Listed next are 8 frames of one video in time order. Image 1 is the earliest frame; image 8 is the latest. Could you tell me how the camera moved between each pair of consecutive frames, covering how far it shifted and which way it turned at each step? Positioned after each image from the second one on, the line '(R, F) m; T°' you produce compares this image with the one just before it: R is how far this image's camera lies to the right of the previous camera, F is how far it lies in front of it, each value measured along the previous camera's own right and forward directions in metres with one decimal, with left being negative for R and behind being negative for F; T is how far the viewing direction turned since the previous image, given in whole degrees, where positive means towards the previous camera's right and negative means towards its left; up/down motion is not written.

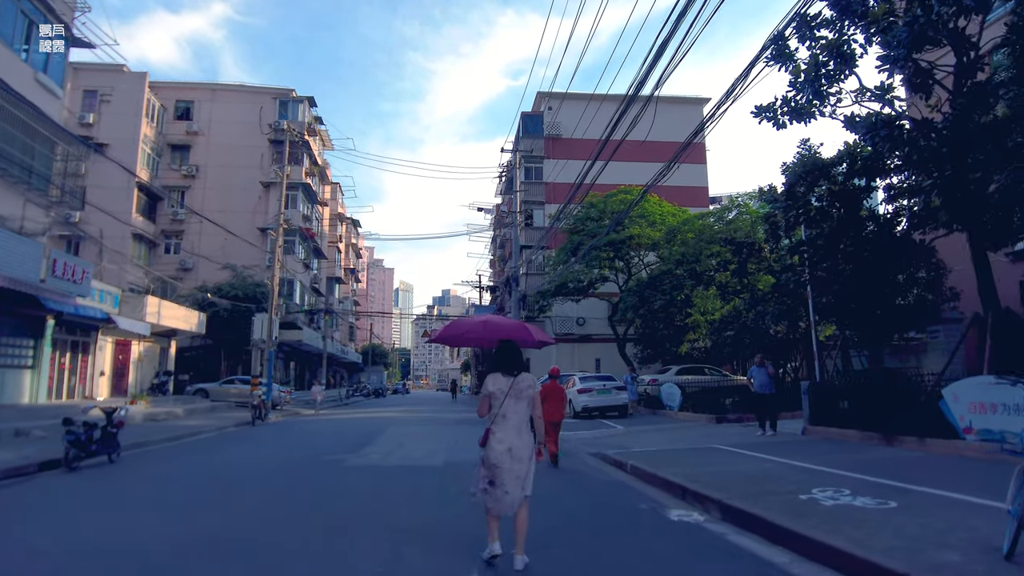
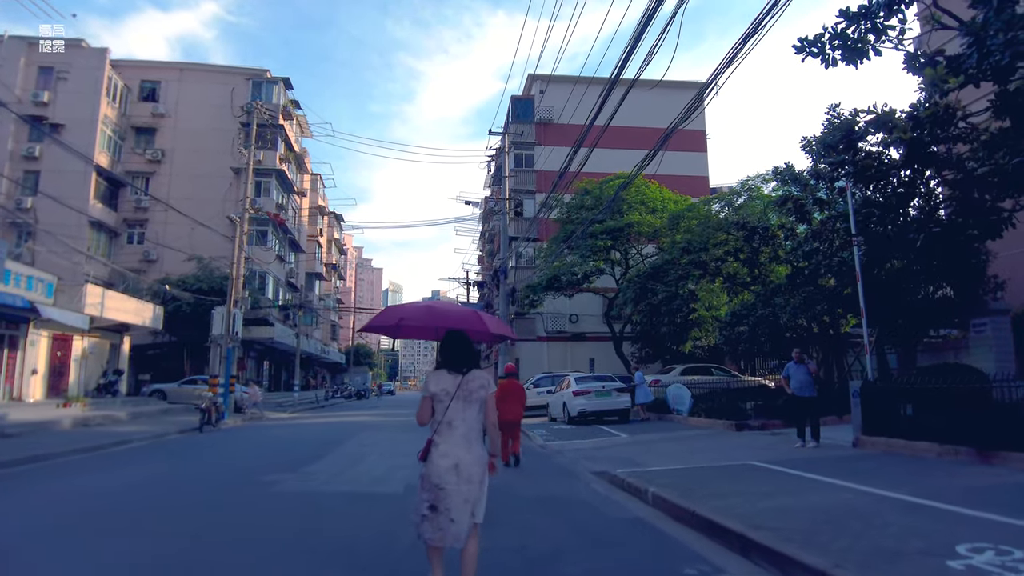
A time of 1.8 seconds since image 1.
(+0.1, +2.4) m; +1°
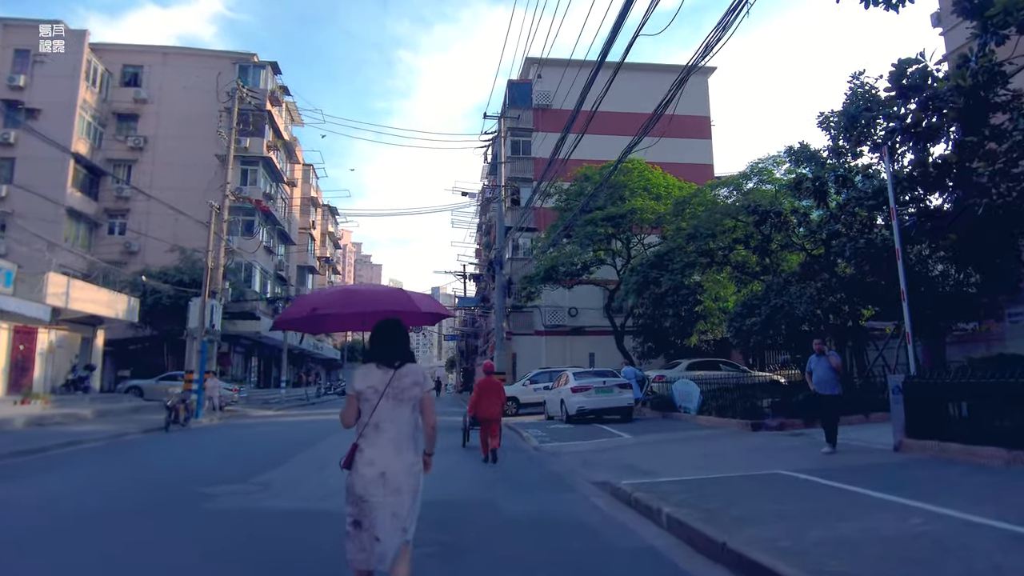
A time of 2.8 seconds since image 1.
(+0.2, +1.4) m; 0°
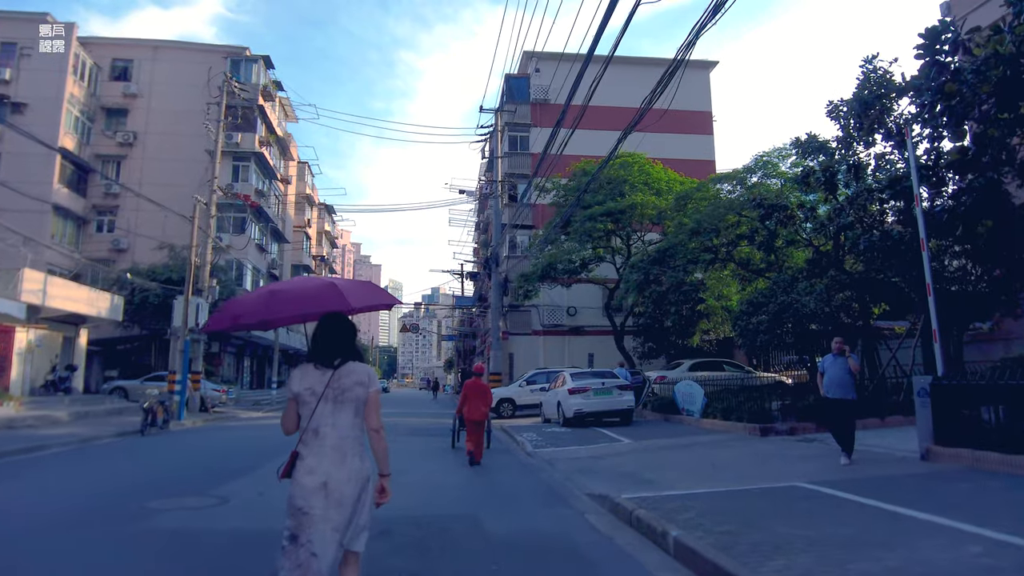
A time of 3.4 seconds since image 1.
(+0.1, +0.8) m; 0°
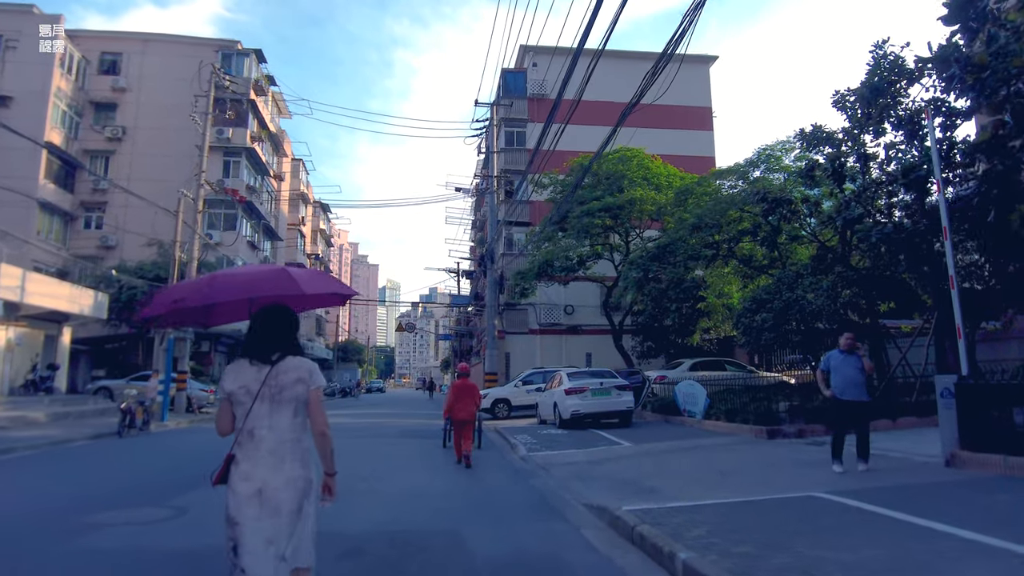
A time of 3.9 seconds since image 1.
(+0.1, +0.6) m; 0°
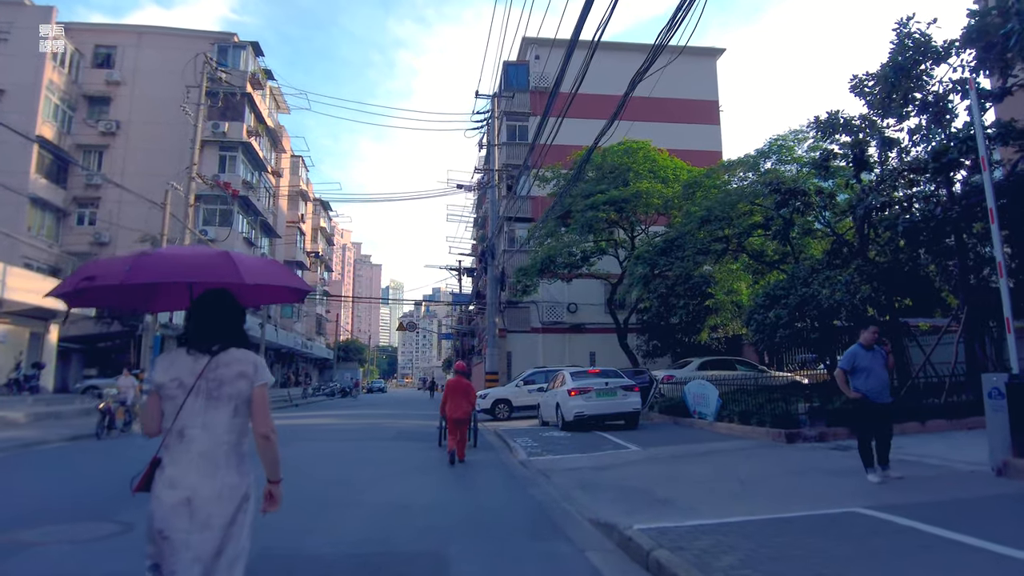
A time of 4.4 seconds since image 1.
(+0.1, +0.8) m; 0°
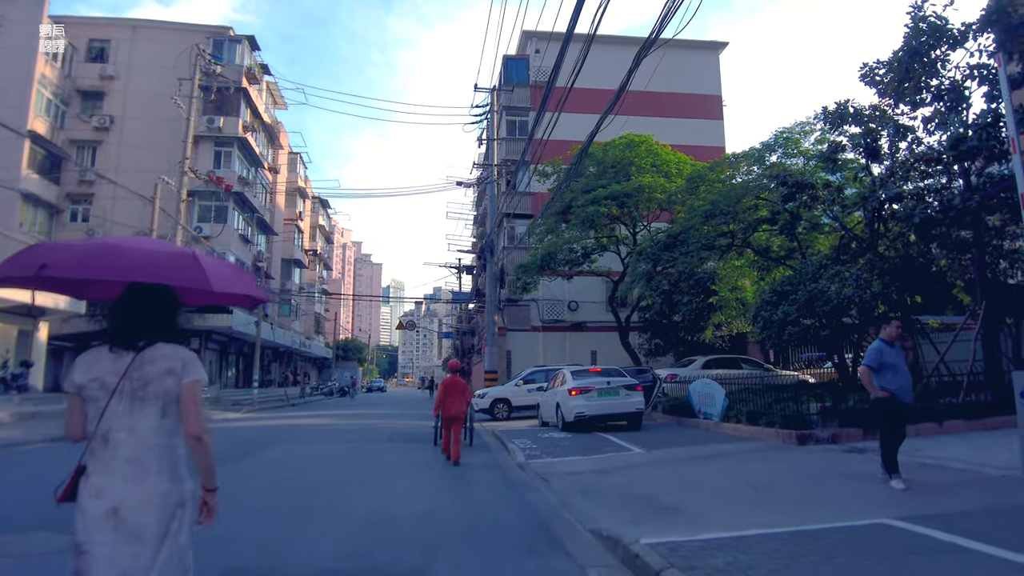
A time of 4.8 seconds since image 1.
(0.0, +0.5) m; 0°
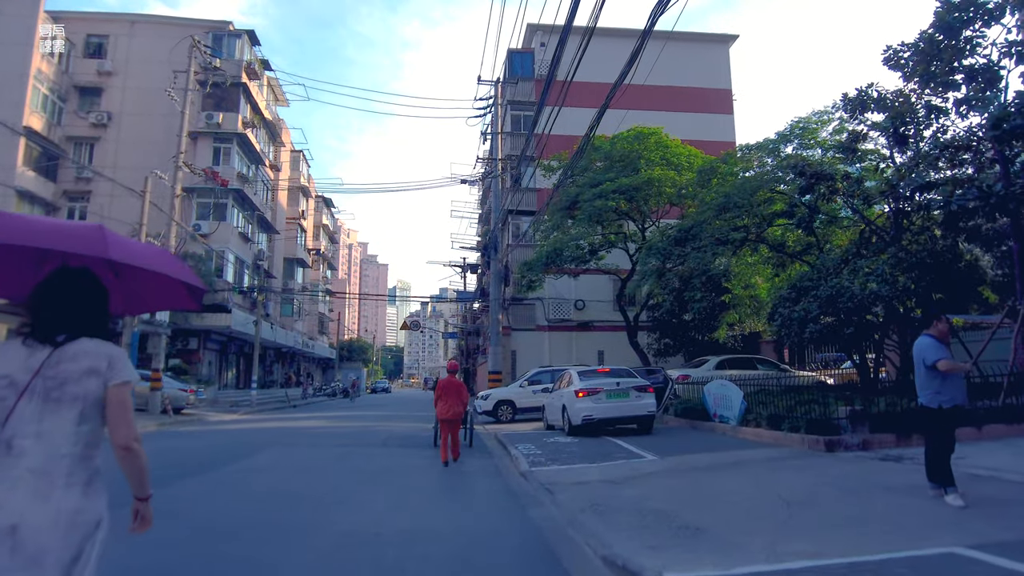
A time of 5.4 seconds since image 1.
(0.0, +0.7) m; -1°
